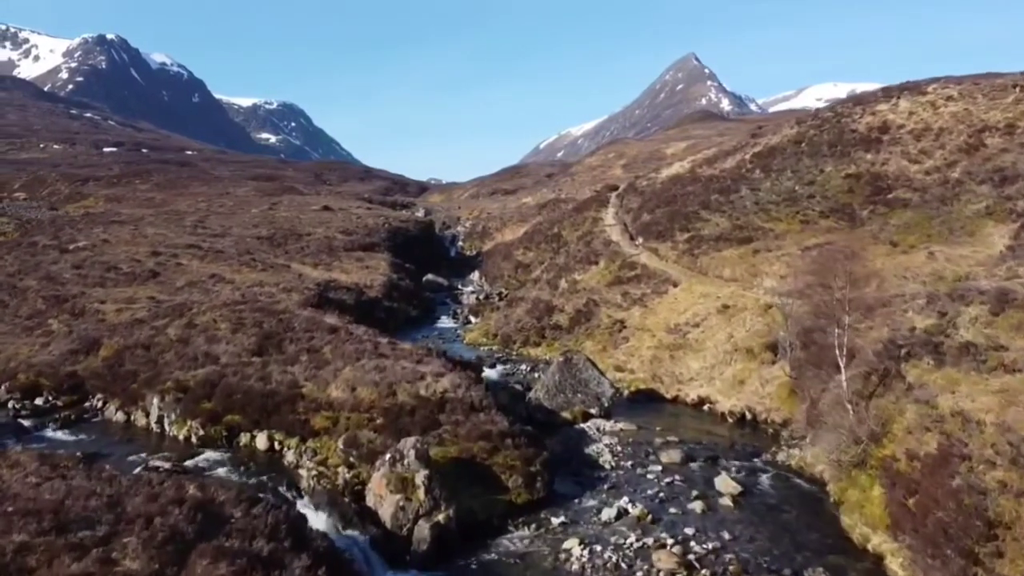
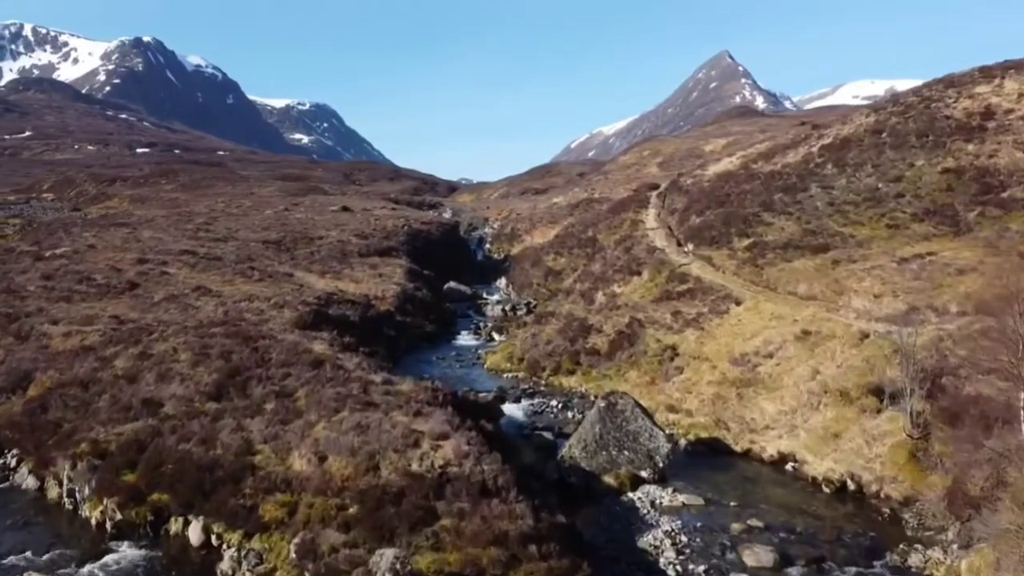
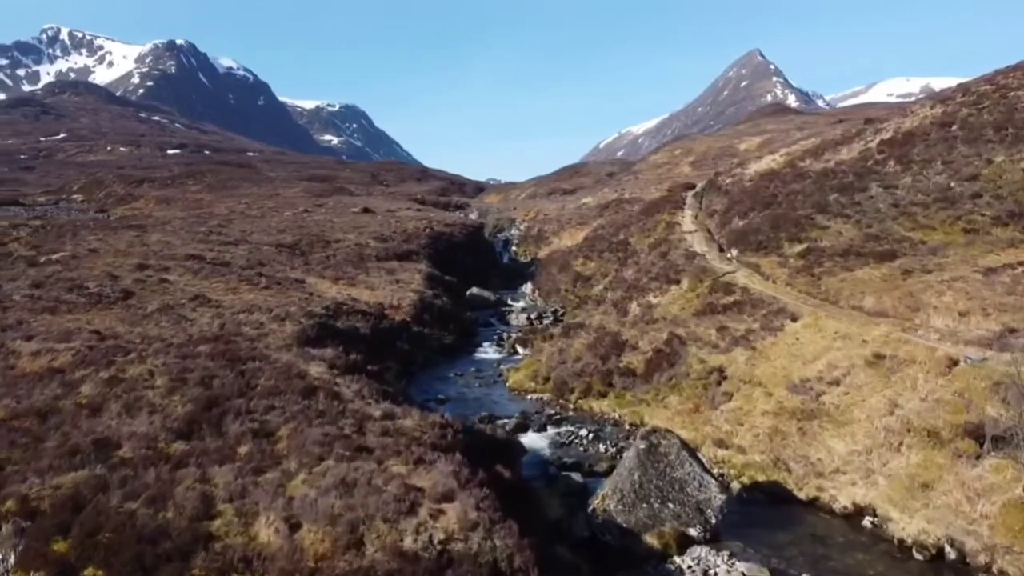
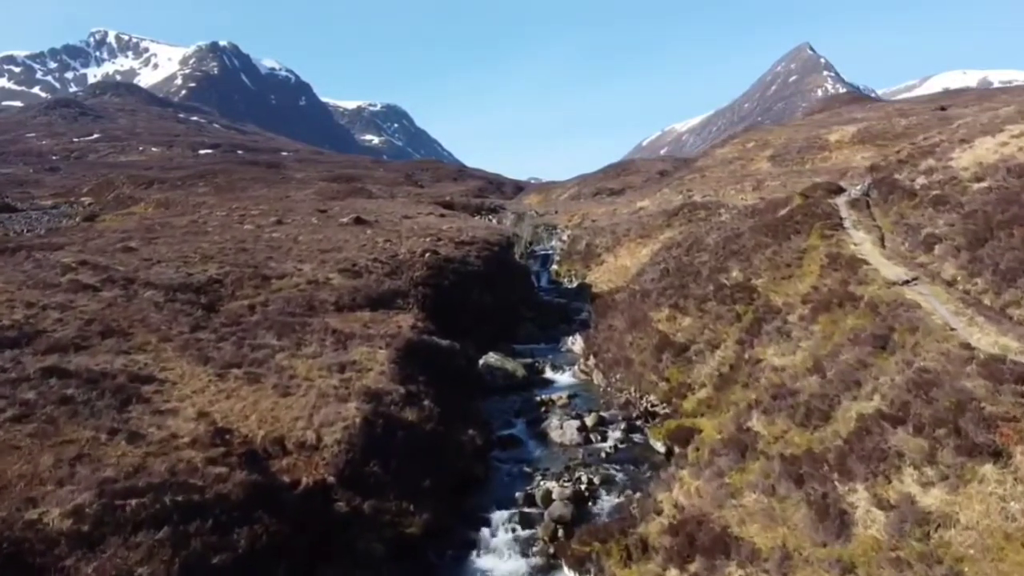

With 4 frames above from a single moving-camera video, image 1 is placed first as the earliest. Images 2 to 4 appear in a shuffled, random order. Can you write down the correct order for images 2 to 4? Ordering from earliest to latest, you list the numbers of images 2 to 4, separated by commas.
2, 3, 4
